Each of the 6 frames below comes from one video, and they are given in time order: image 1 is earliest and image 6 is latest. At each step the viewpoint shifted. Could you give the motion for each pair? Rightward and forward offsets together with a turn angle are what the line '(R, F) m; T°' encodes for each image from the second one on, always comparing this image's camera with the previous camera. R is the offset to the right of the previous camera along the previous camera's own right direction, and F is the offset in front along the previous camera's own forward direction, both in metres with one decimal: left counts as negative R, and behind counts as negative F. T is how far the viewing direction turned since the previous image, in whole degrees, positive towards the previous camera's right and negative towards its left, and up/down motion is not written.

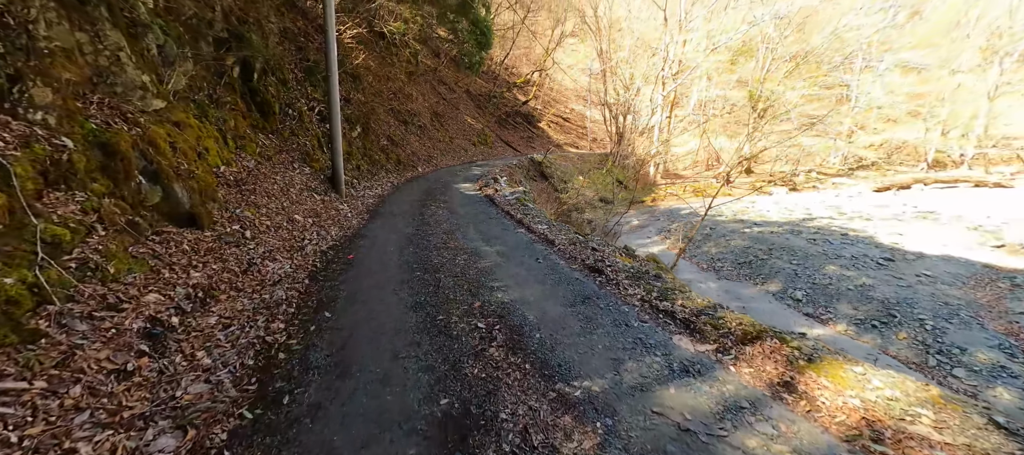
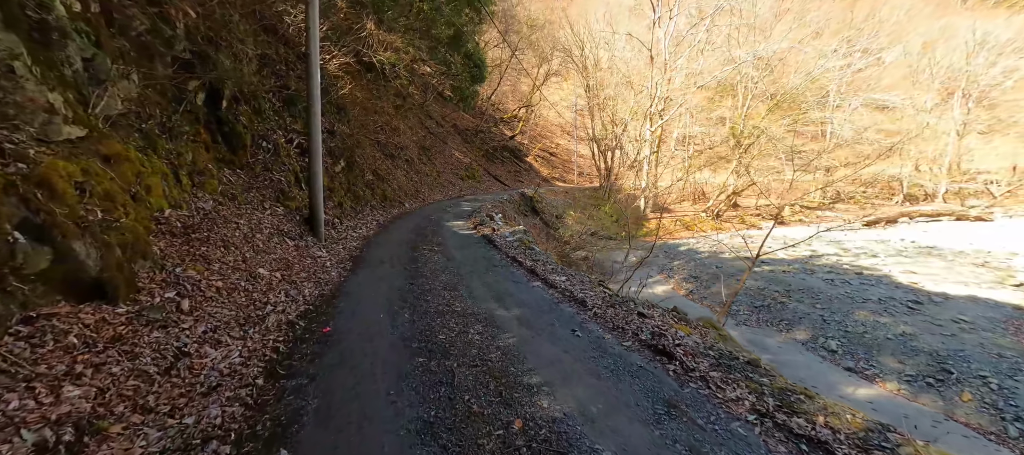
(-0.2, +0.6) m; +2°
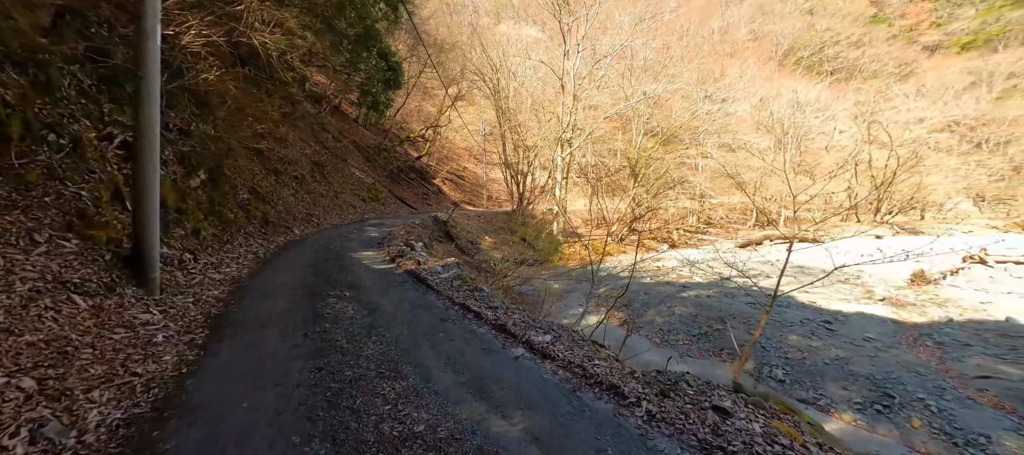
(-0.4, +1.0) m; +14°
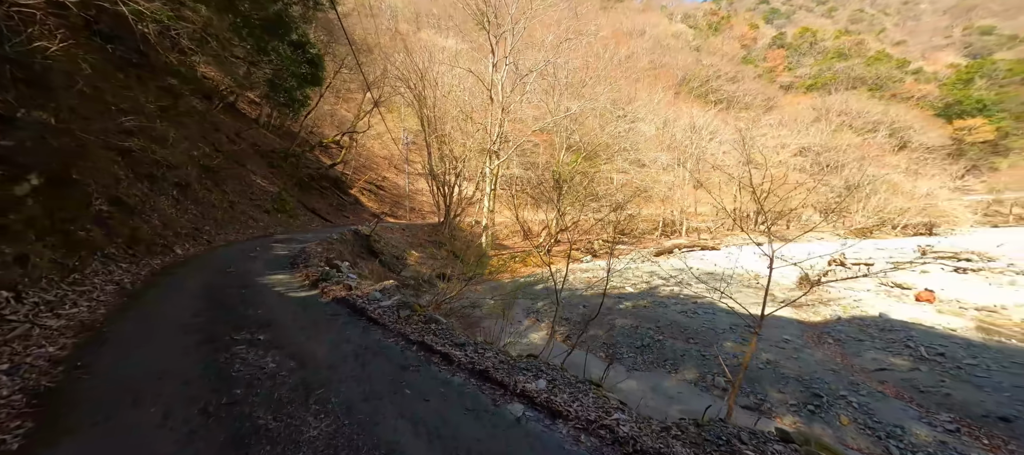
(-0.3, +0.5) m; +12°
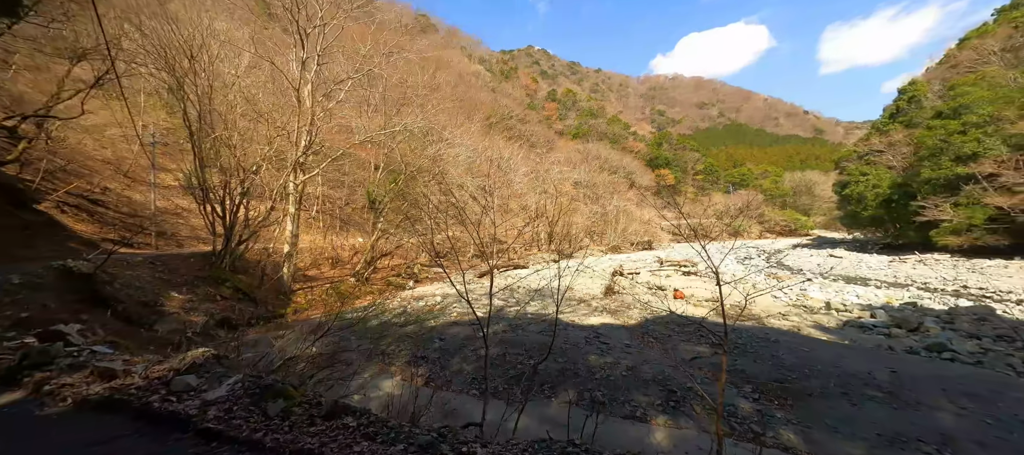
(-0.8, +1.0) m; +29°
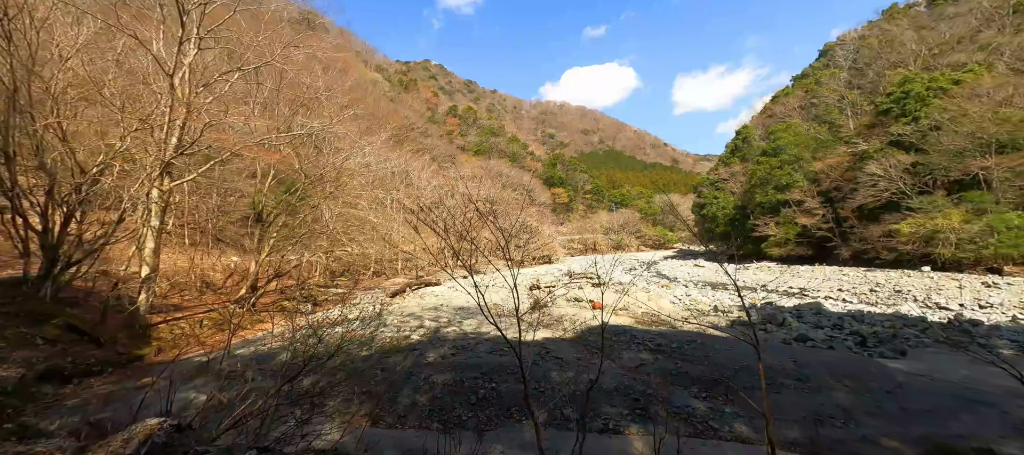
(-1.0, +0.4) m; +16°
